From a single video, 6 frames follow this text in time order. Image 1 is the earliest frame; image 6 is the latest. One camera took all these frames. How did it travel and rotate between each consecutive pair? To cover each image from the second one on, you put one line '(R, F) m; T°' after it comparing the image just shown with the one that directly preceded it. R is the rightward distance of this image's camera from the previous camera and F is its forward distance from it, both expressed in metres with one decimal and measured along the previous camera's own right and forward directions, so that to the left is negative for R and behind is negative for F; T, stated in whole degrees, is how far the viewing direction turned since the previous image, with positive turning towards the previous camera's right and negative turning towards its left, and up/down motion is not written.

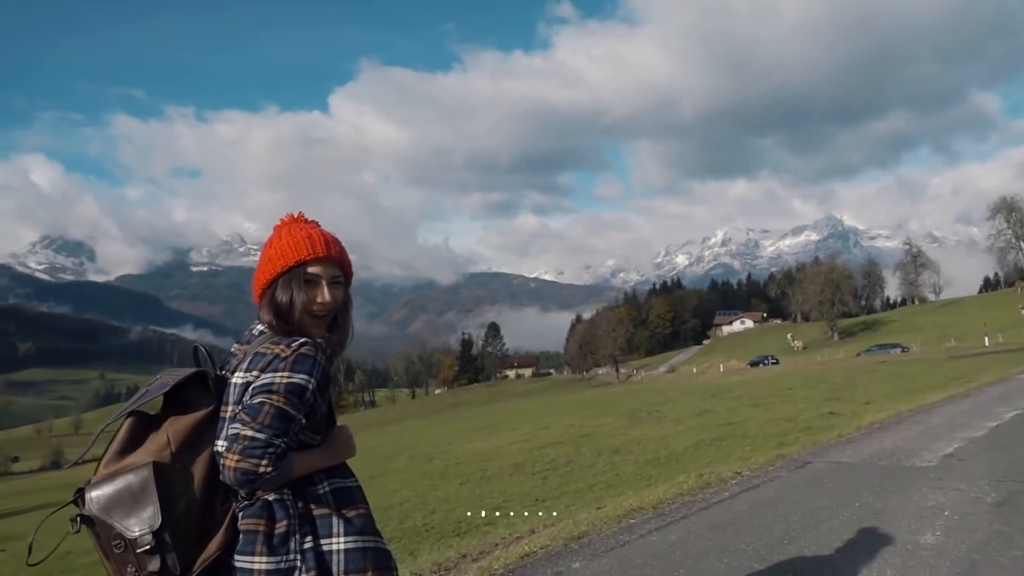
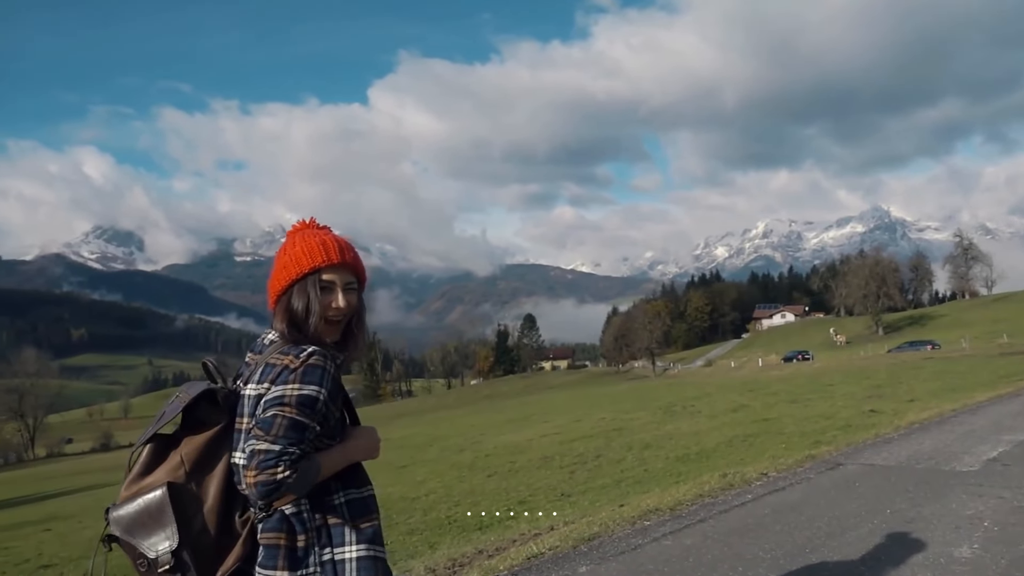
(+0.3, +0.4) m; -3°
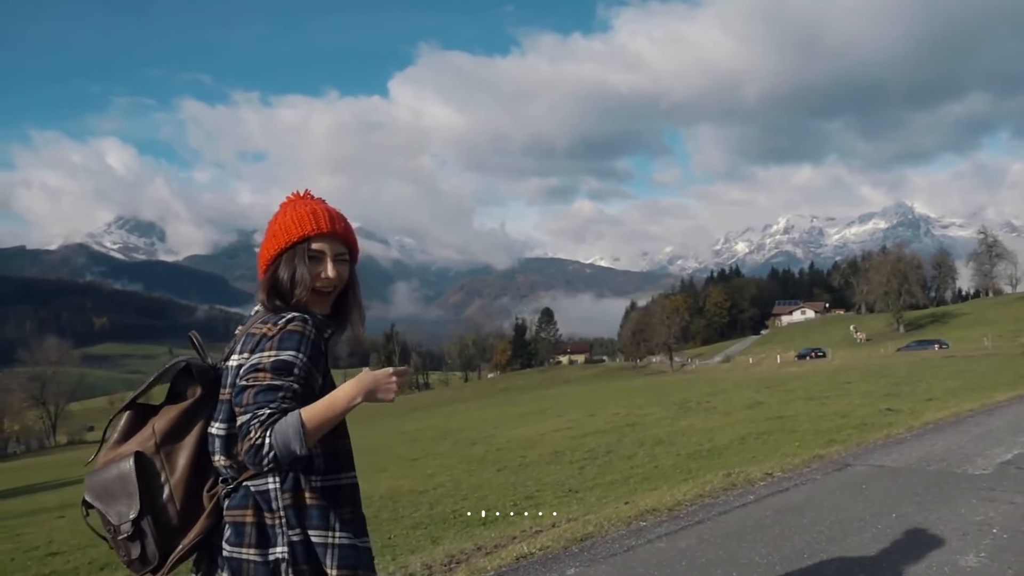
(+0.3, +0.3) m; -1°
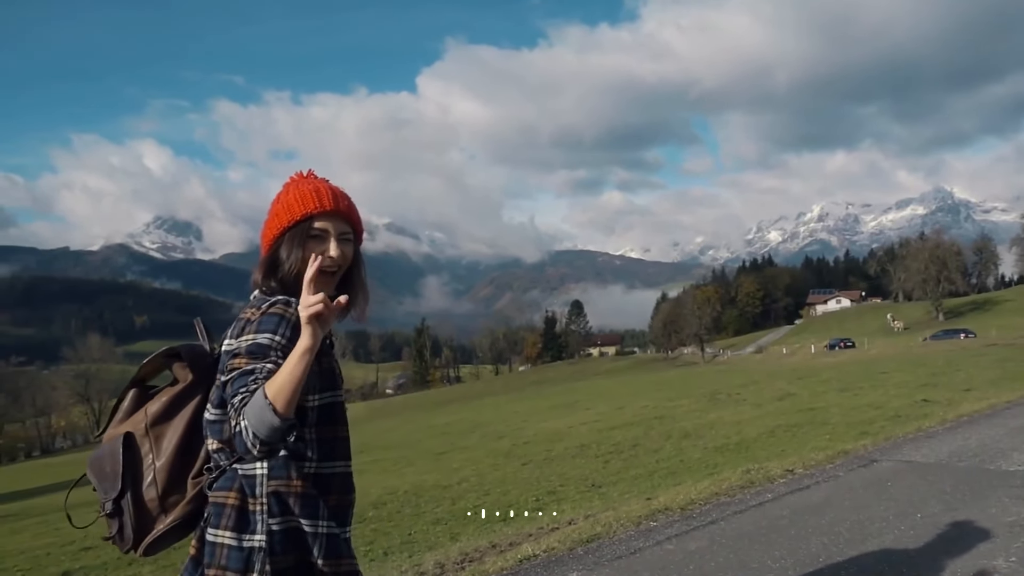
(+0.3, +0.3) m; -2°
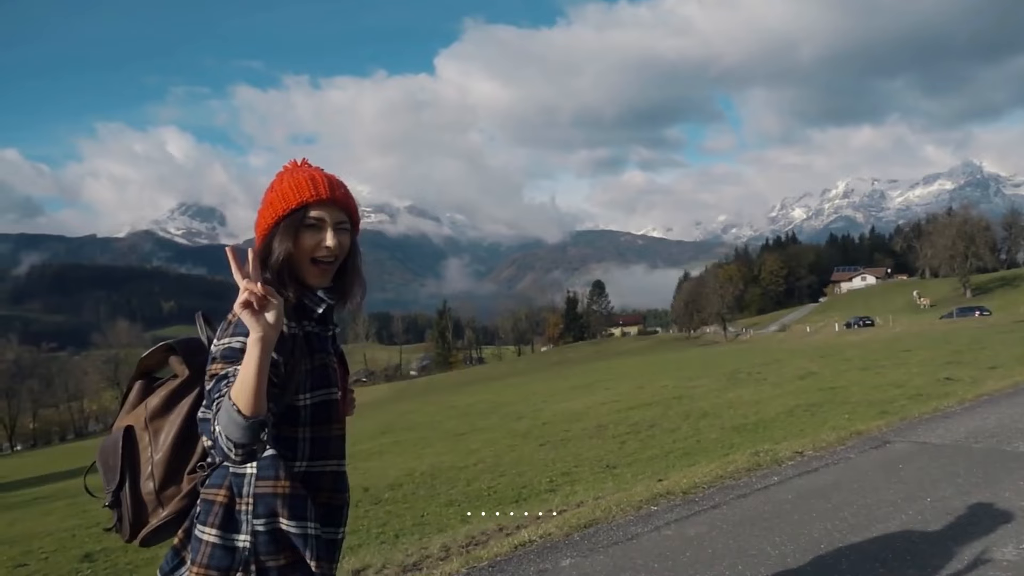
(+0.3, +0.2) m; -2°
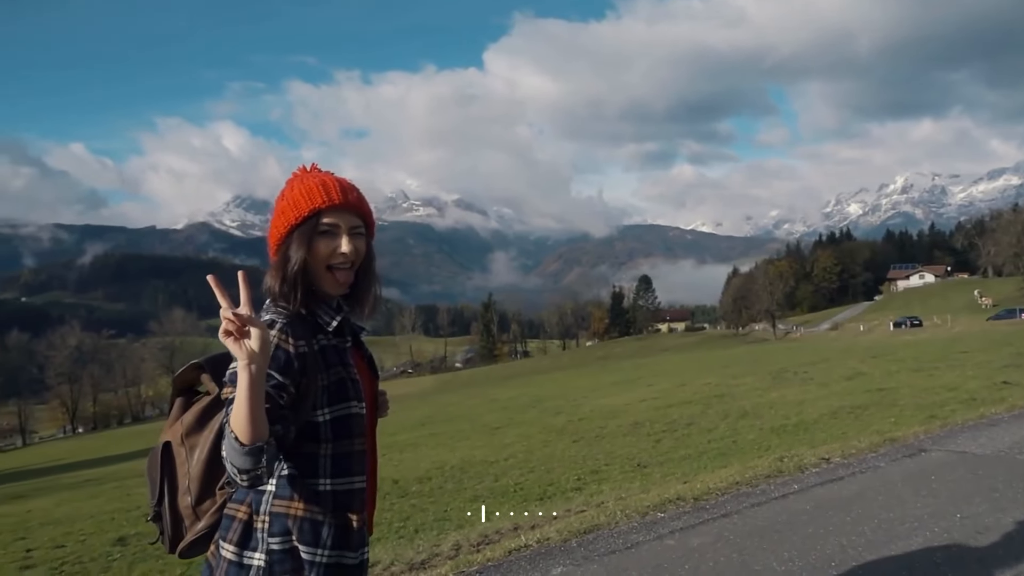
(+0.4, +0.4) m; -3°
